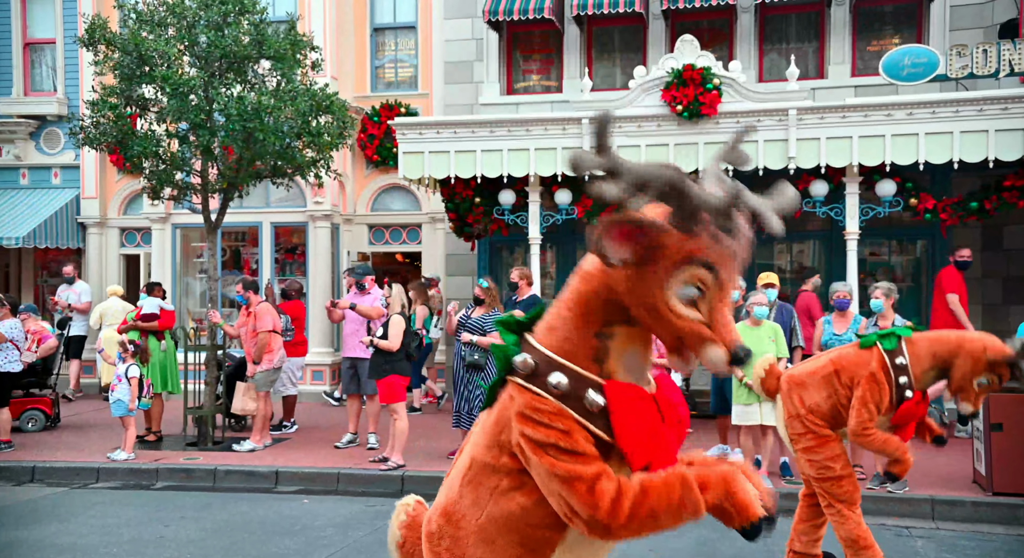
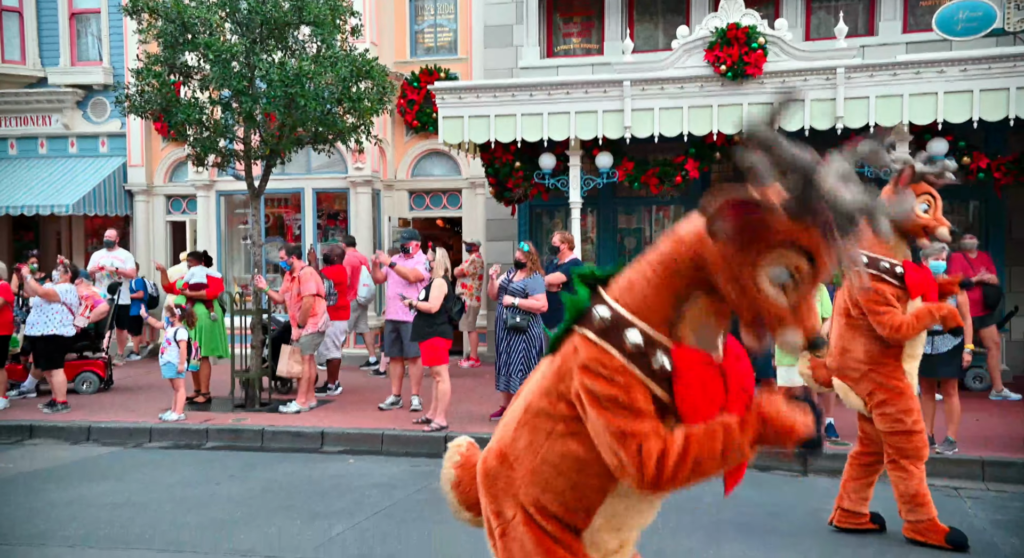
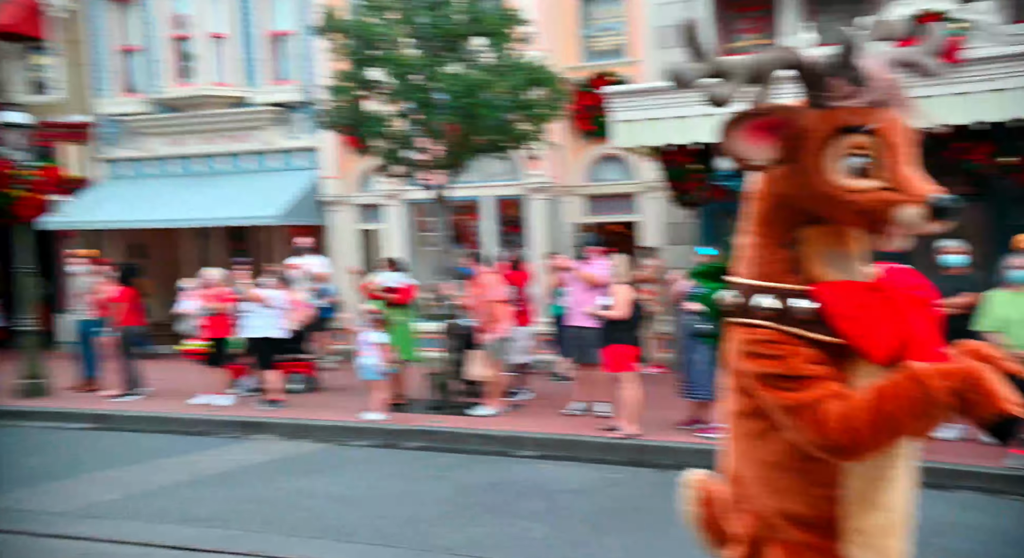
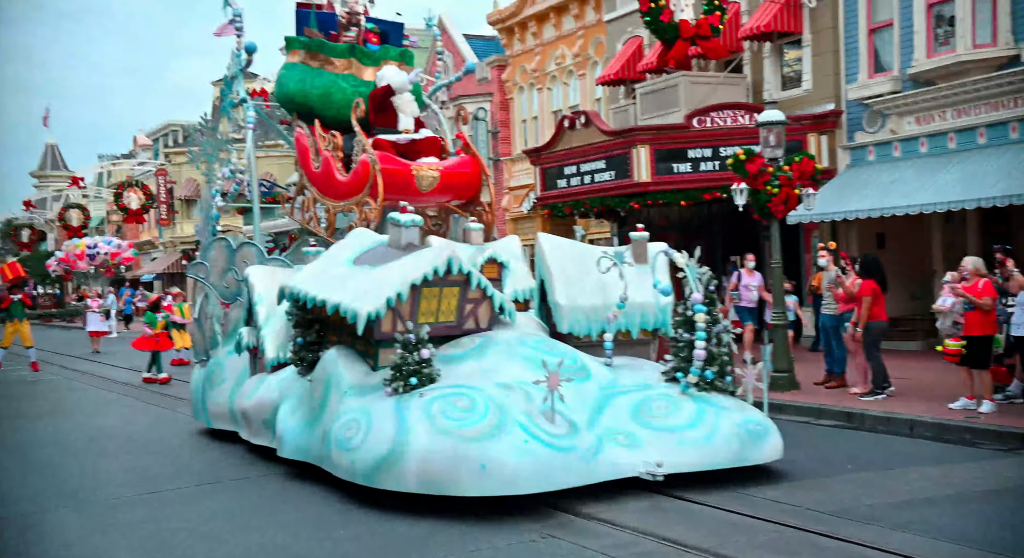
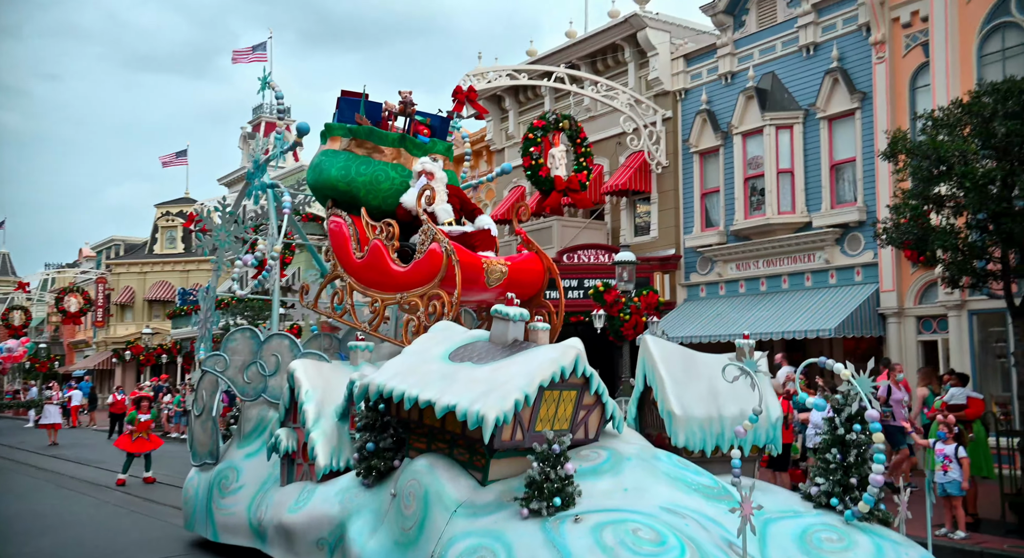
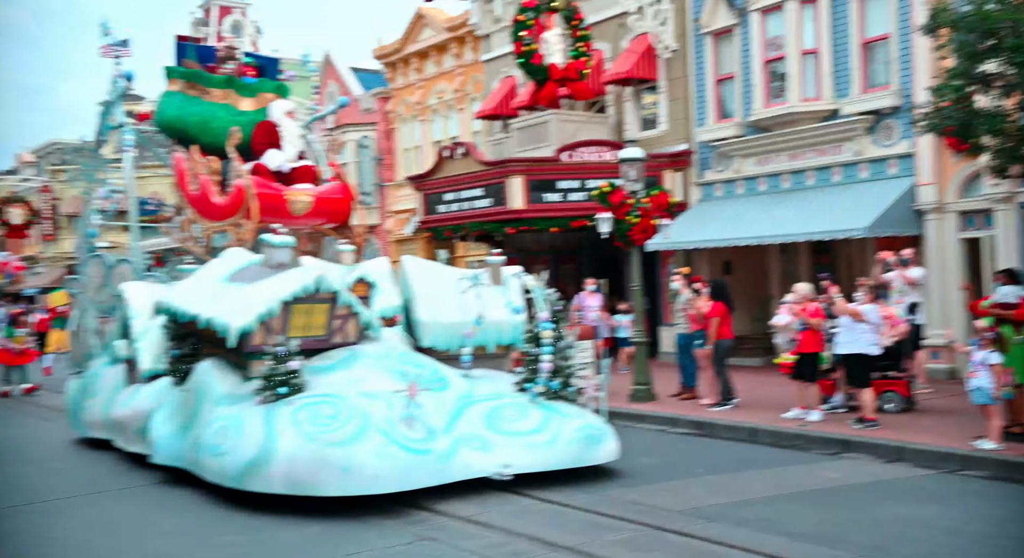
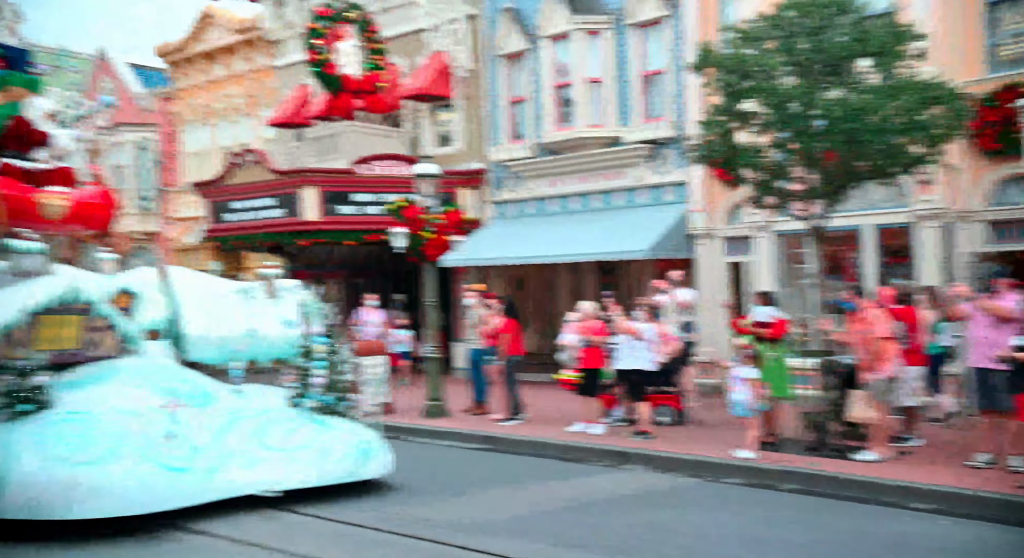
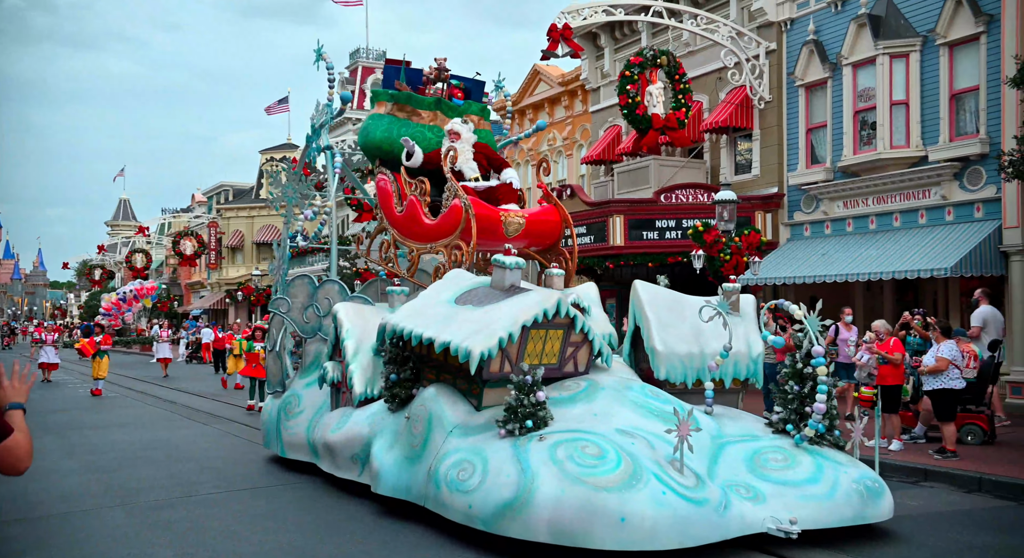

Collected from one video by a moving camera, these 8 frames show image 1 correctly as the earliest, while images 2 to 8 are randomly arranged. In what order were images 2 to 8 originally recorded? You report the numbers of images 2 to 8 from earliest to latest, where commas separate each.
2, 3, 7, 6, 4, 8, 5
